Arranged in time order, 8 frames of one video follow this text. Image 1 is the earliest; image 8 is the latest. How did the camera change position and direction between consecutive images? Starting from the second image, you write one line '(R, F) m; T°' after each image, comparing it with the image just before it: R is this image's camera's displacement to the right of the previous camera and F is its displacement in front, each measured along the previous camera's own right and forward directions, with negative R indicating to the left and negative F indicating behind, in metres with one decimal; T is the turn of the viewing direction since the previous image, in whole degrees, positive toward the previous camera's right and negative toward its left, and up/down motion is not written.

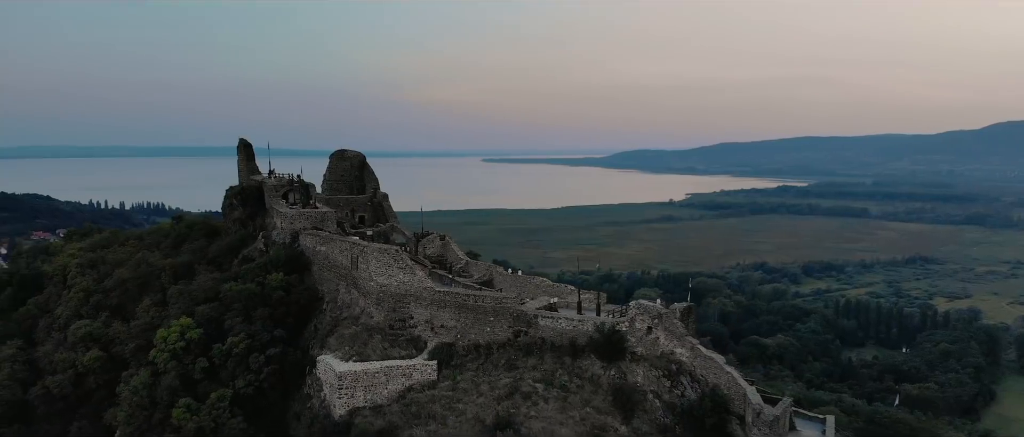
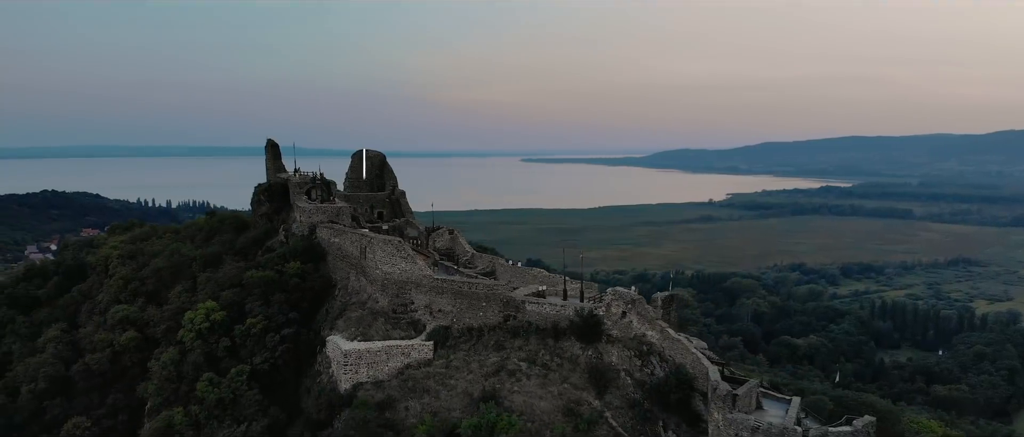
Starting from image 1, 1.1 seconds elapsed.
(+1.0, -1.1) m; -3°
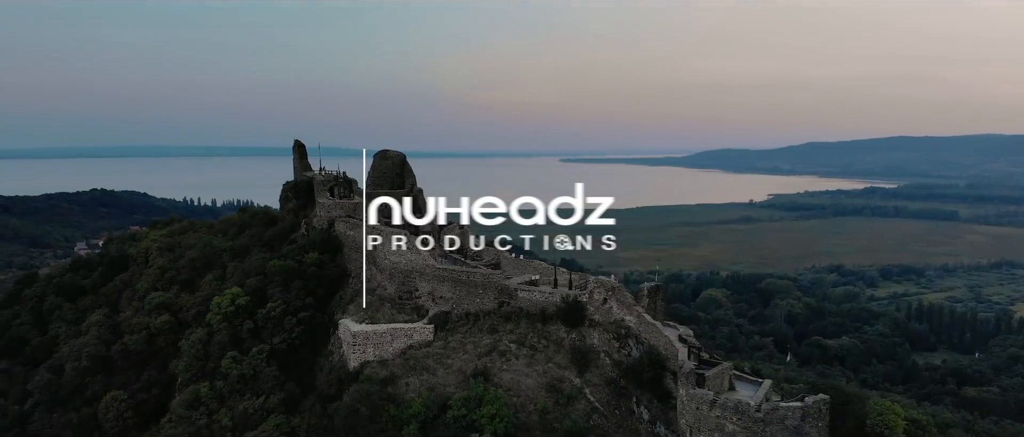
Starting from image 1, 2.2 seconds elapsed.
(+1.0, -1.2) m; -3°
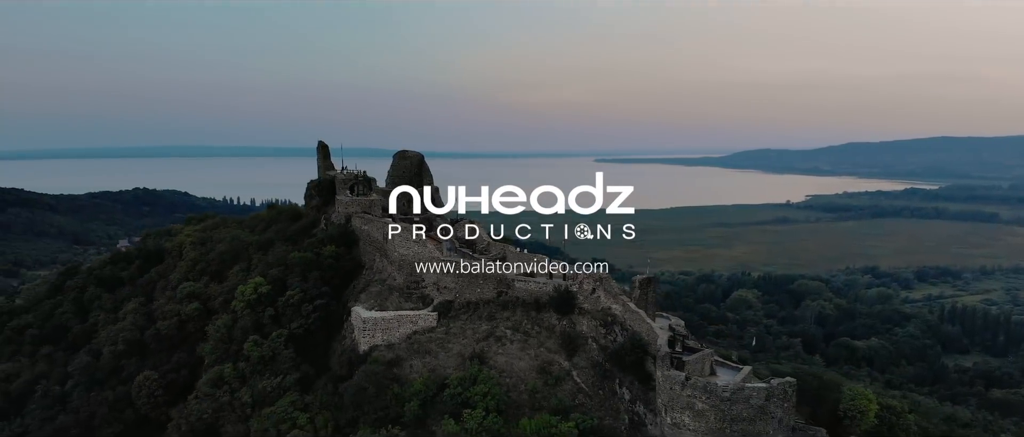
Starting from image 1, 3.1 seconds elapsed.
(+0.8, -1.1) m; -3°
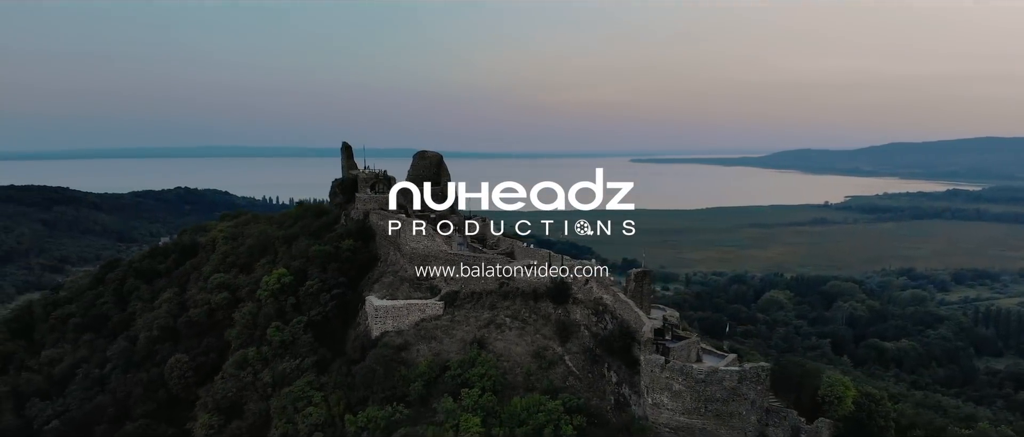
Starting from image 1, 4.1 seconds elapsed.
(+0.8, -1.1) m; -3°
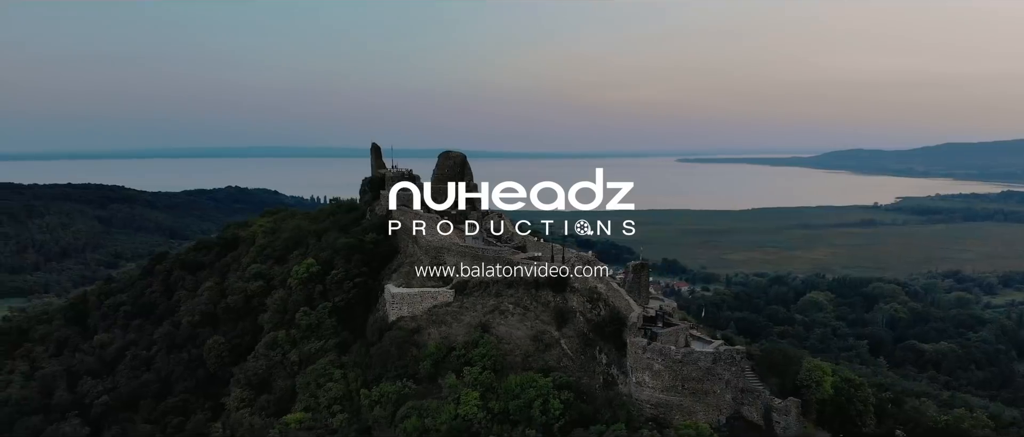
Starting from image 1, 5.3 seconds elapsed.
(+0.9, -1.3) m; -3°
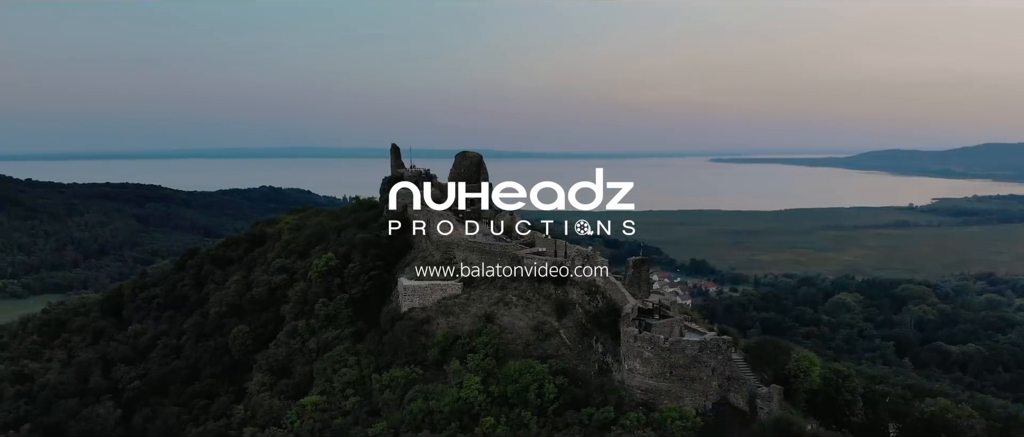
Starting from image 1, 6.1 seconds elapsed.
(+0.6, -1.0) m; -2°
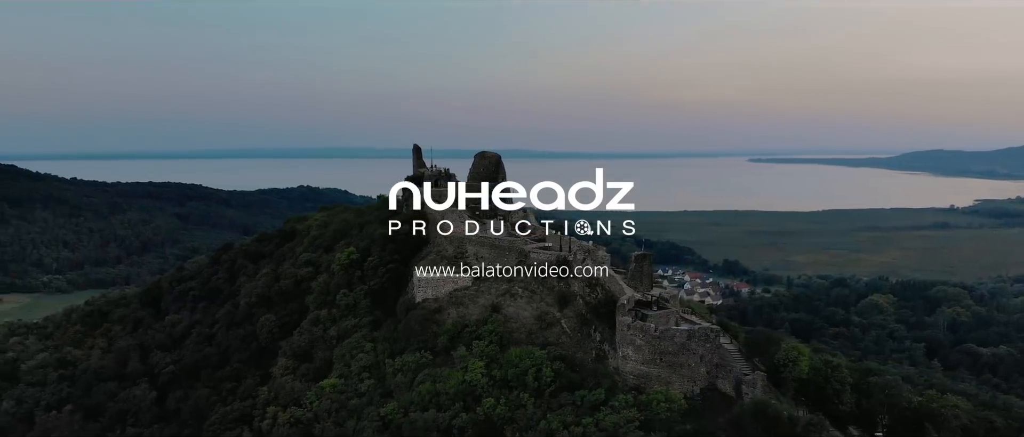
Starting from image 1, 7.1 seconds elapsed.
(+0.7, -1.1) m; -2°
